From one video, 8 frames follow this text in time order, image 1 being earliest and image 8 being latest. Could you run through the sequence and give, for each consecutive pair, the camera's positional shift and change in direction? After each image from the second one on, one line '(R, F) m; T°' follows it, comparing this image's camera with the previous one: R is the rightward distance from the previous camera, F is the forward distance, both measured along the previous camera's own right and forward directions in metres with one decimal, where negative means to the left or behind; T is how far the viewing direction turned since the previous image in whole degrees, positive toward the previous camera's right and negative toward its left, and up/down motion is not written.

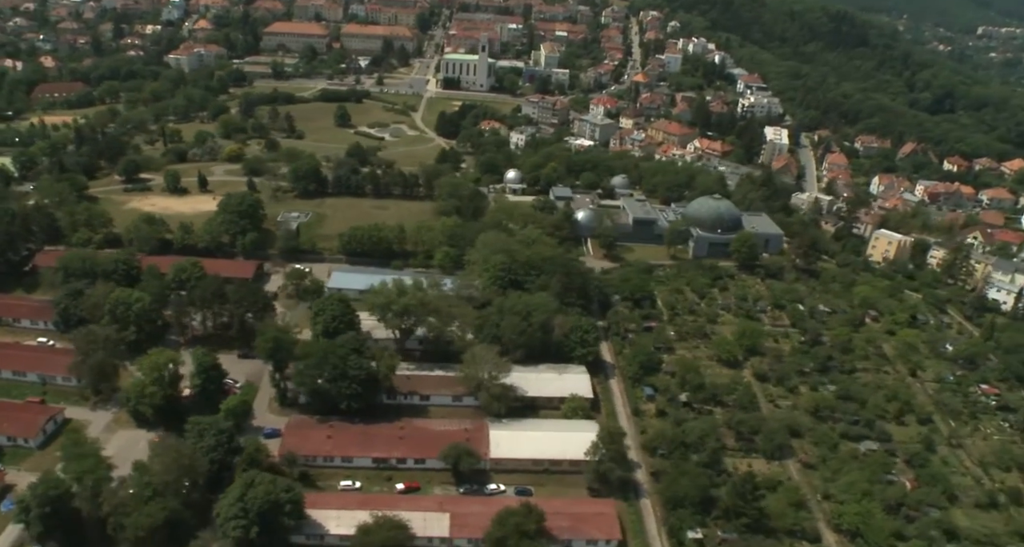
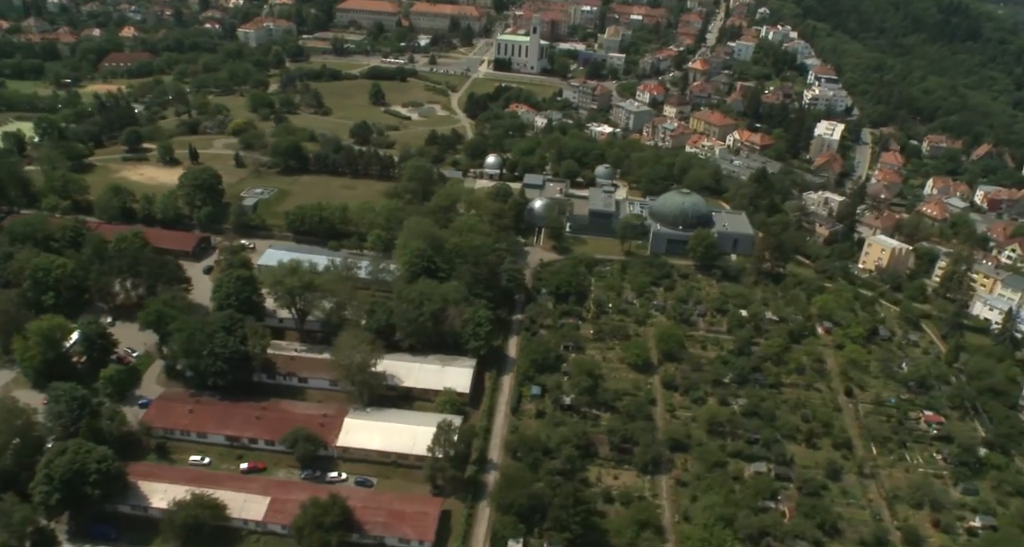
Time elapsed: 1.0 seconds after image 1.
(+8.7, +1.7) m; -9°
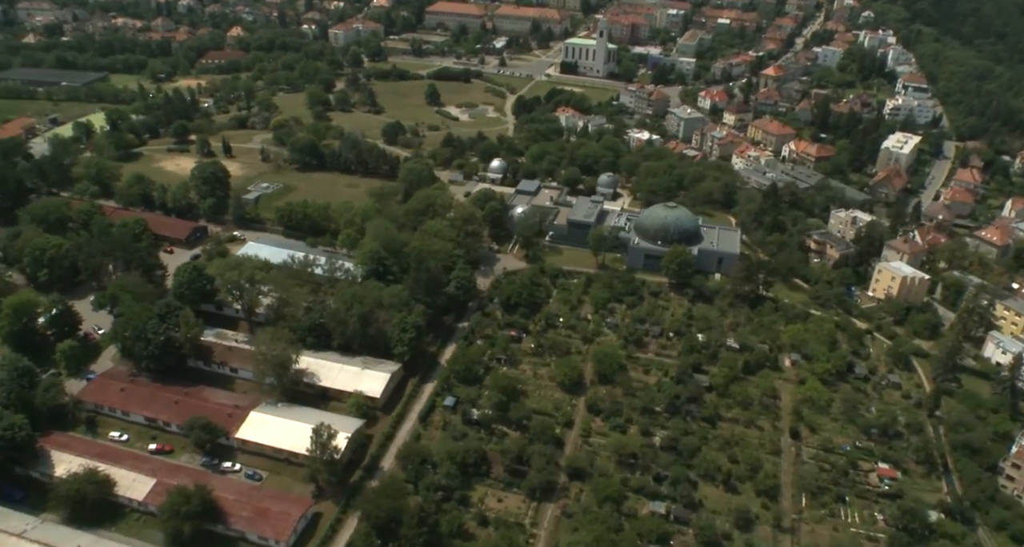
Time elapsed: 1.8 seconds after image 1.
(+7.7, +1.5) m; -10°
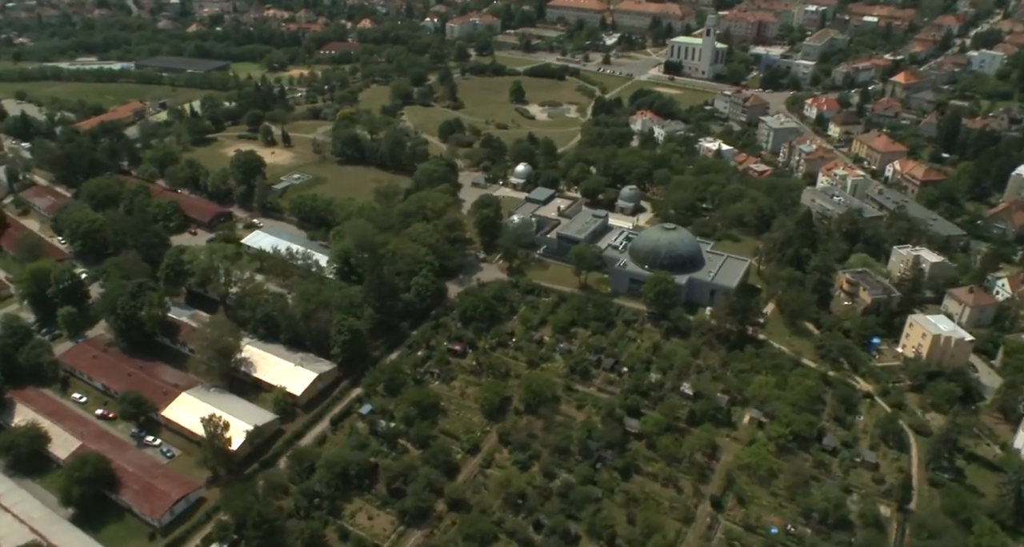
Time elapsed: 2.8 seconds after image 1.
(+8.6, +2.4) m; -13°
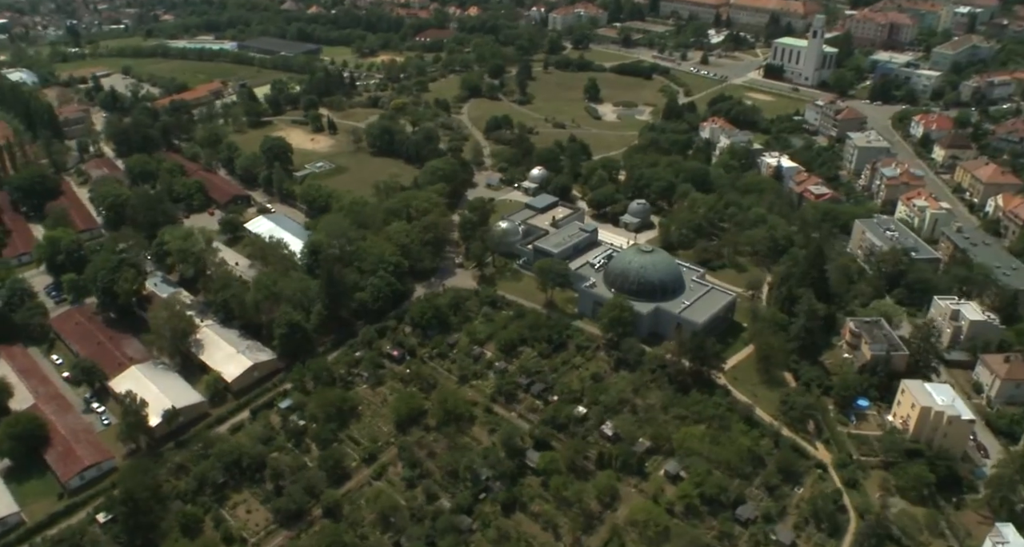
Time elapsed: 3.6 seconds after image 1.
(+7.7, +1.8) m; -11°
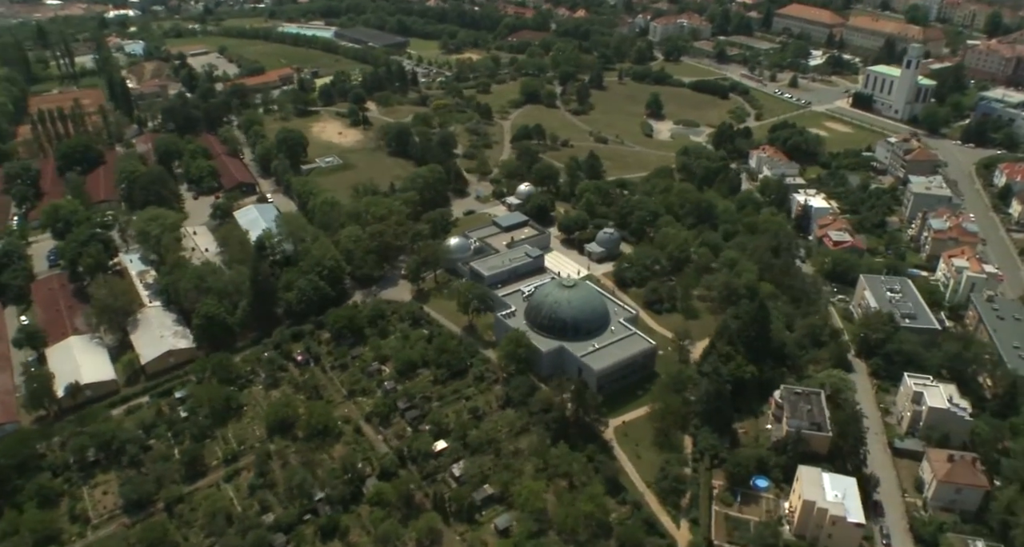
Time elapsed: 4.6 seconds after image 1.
(+8.9, +1.8) m; -11°
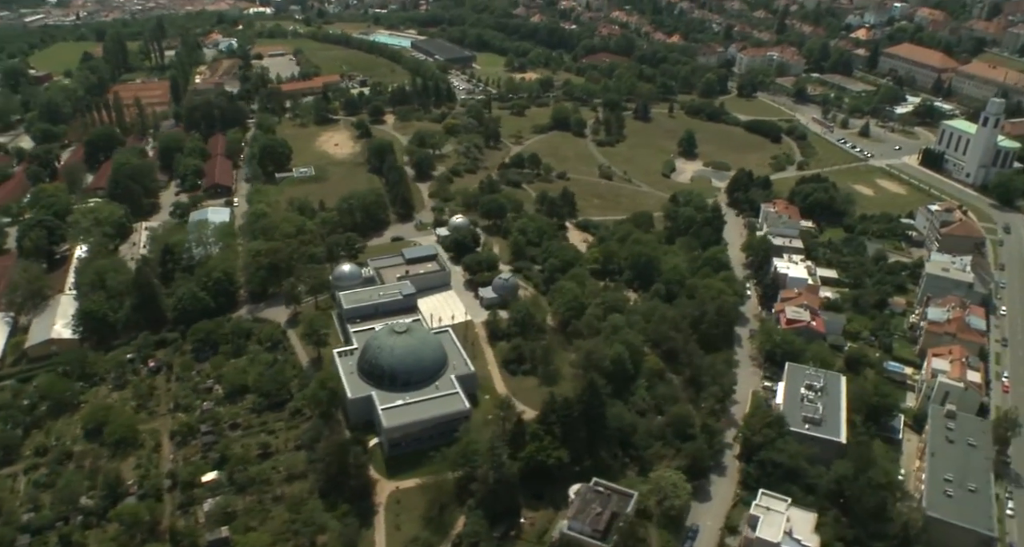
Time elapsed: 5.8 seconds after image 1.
(+11.7, +2.8) m; -12°
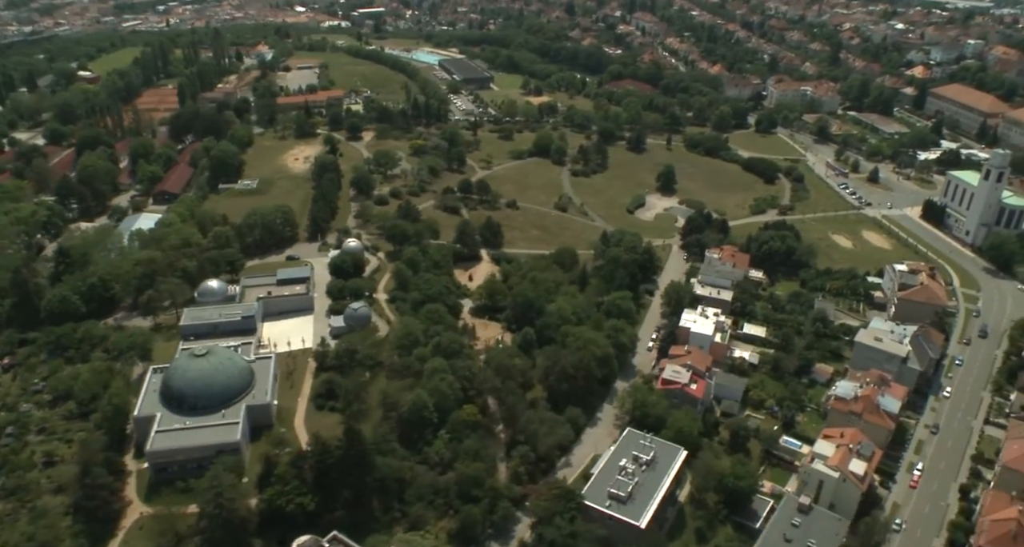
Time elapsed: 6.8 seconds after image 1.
(+10.9, +2.2) m; -8°
